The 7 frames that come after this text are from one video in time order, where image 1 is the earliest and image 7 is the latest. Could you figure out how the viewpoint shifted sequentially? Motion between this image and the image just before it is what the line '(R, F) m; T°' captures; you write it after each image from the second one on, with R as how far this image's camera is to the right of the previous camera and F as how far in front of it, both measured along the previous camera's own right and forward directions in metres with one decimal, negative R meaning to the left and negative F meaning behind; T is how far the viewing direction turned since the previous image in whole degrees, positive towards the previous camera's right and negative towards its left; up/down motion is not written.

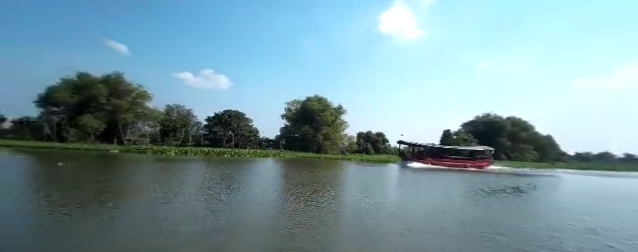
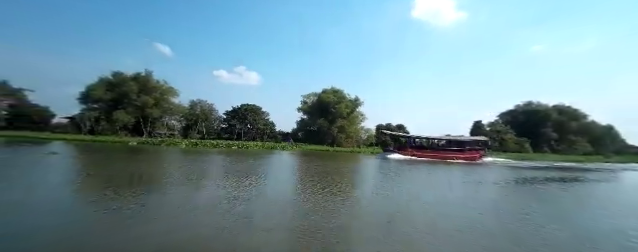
(+1.5, +0.3) m; -8°
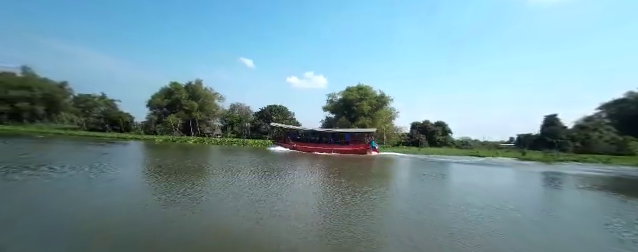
(+4.2, +1.1) m; -18°
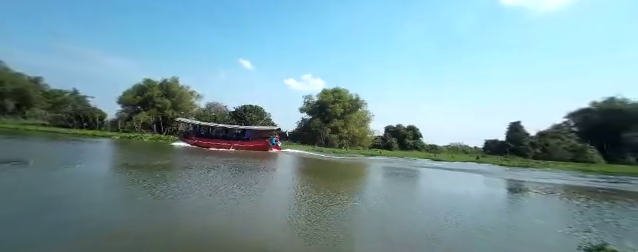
(+1.2, -0.1) m; +2°
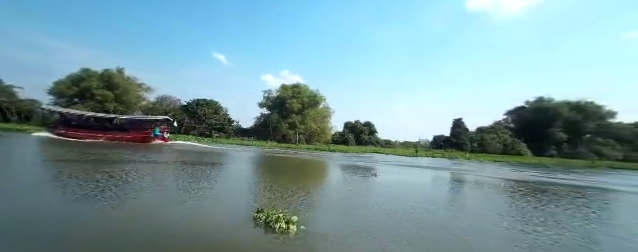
(+0.6, -0.1) m; +7°
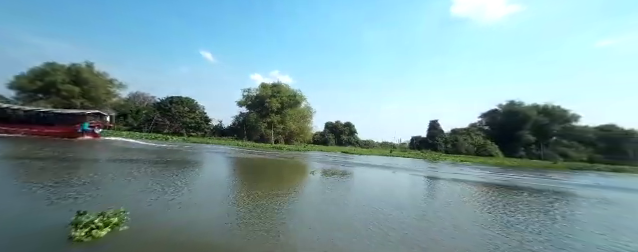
(+0.3, +0.1) m; +4°
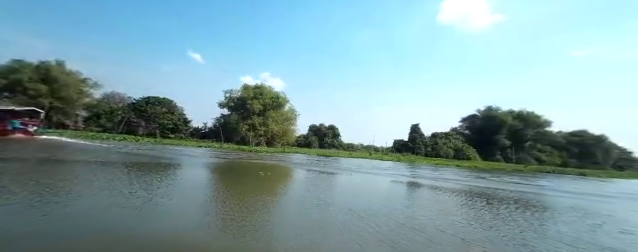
(+0.2, +0.1) m; +3°
